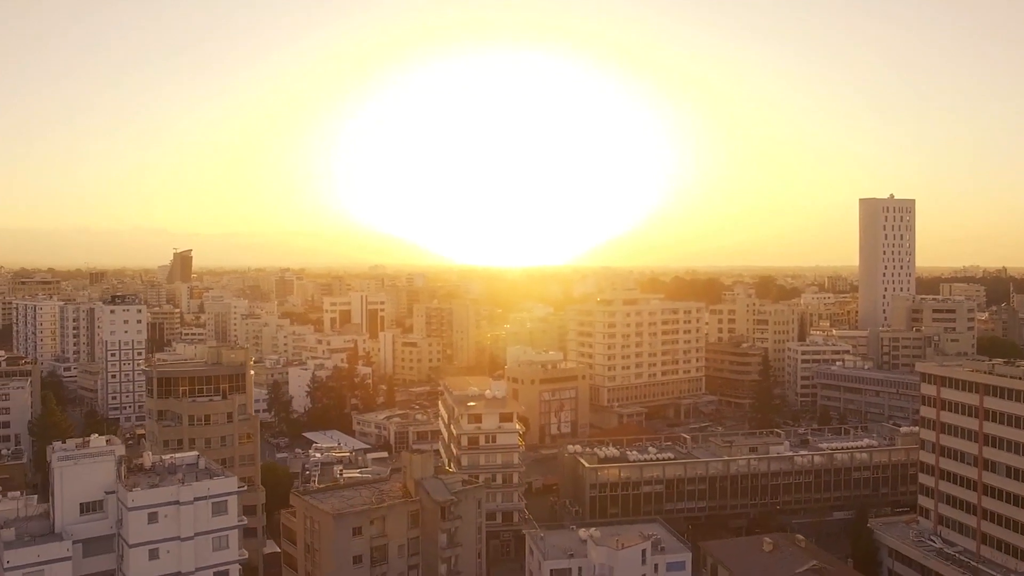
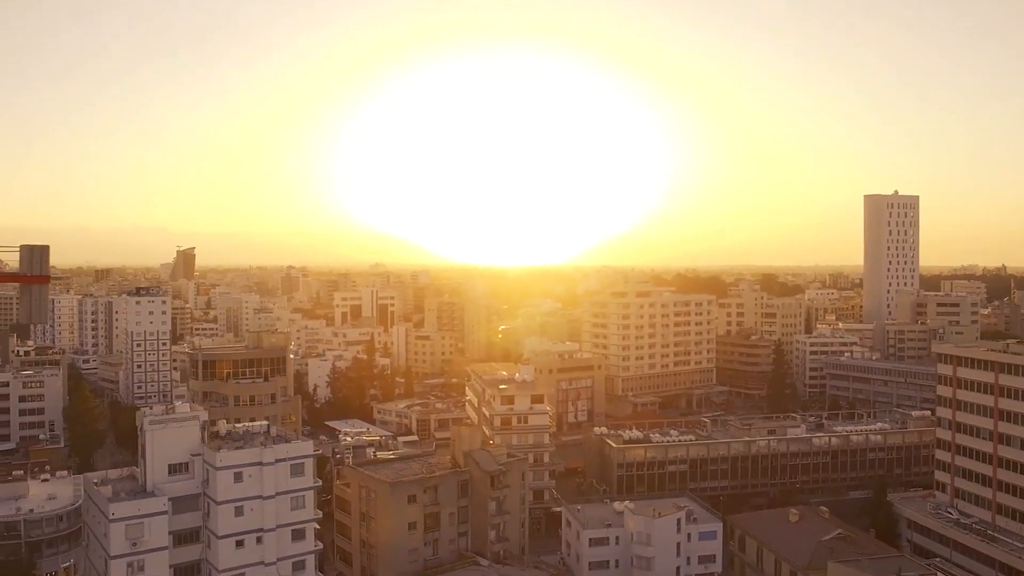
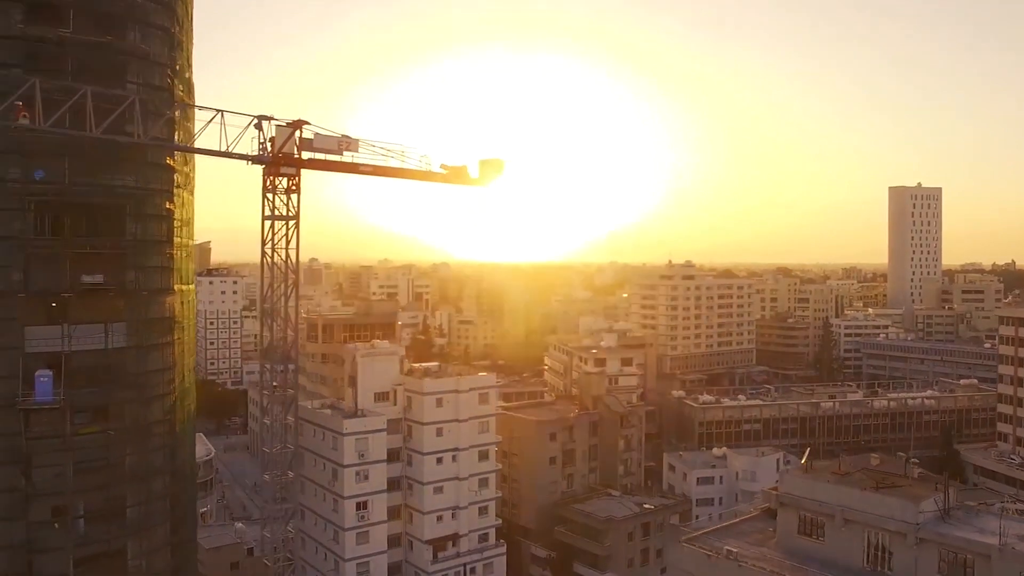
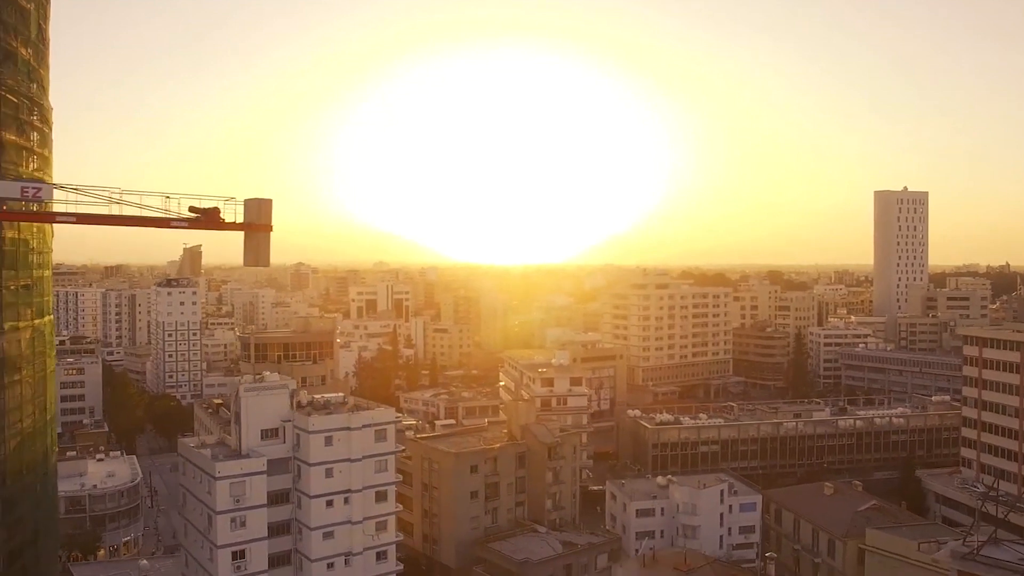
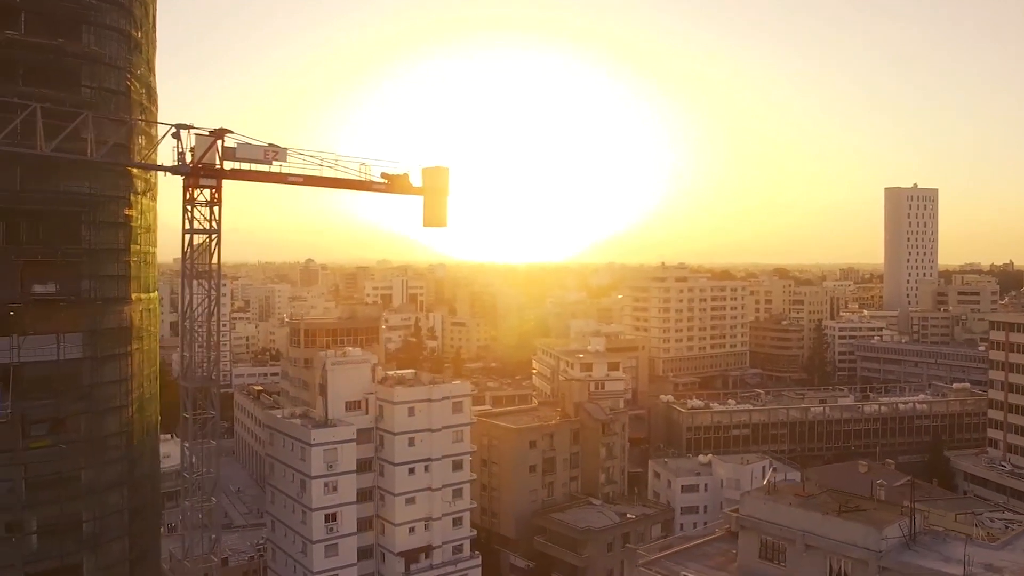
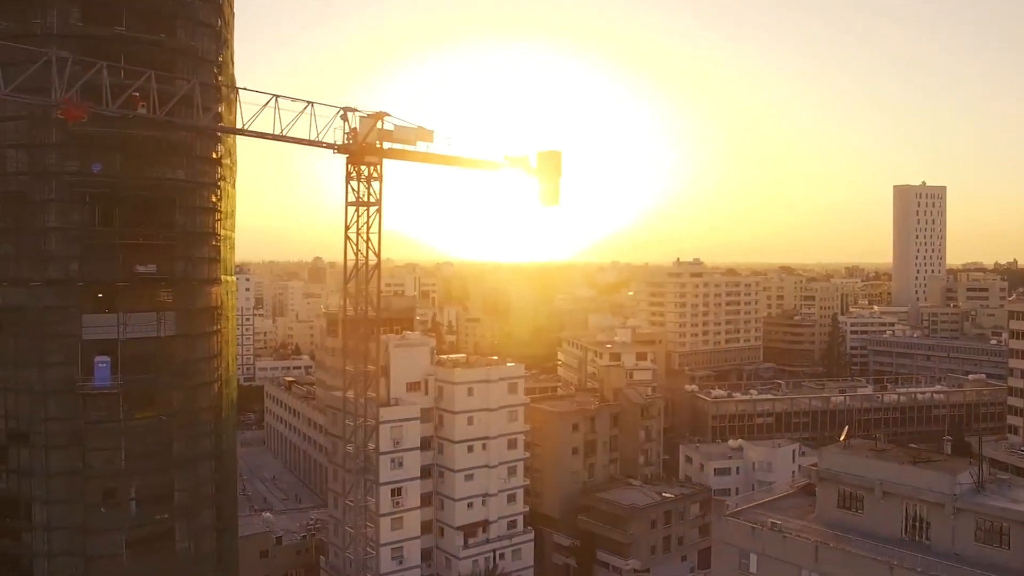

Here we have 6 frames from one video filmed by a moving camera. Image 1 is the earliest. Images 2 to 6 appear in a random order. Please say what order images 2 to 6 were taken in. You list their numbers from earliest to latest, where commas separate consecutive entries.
2, 4, 5, 3, 6
